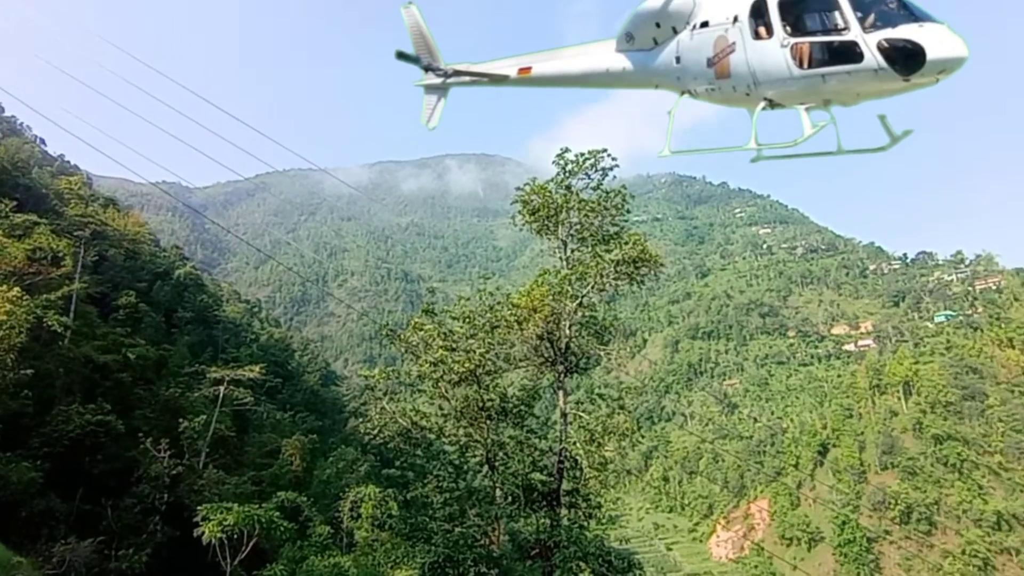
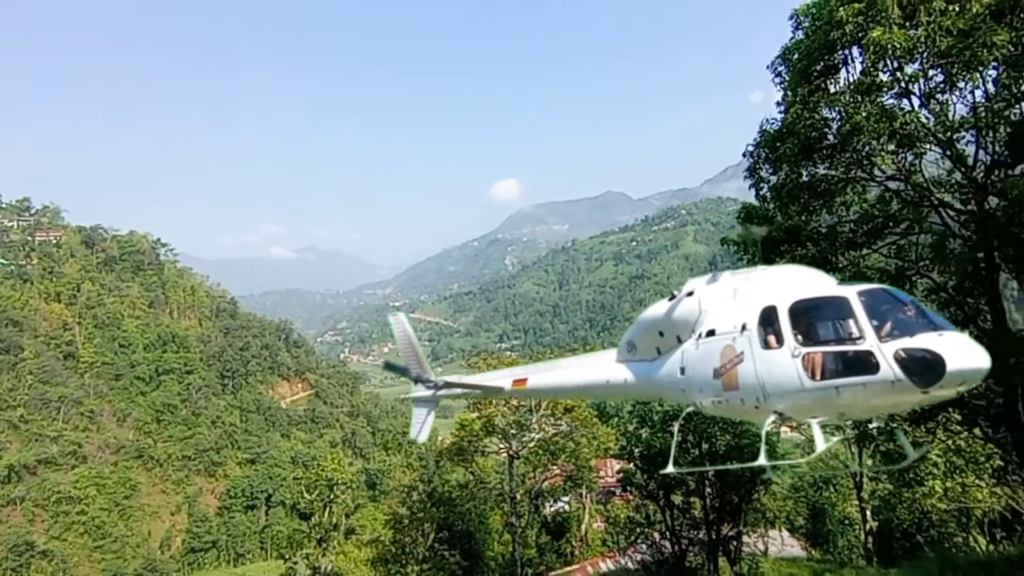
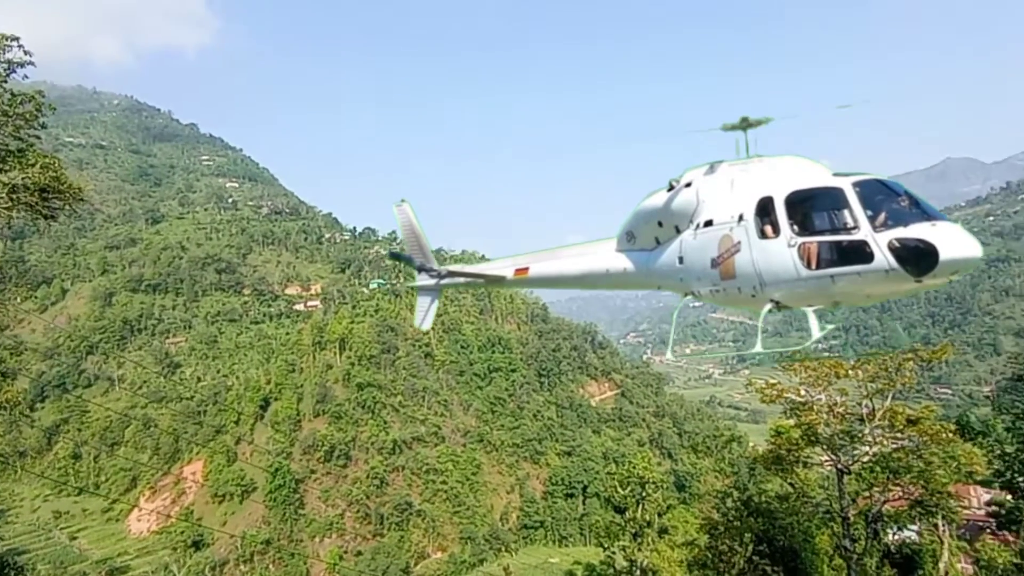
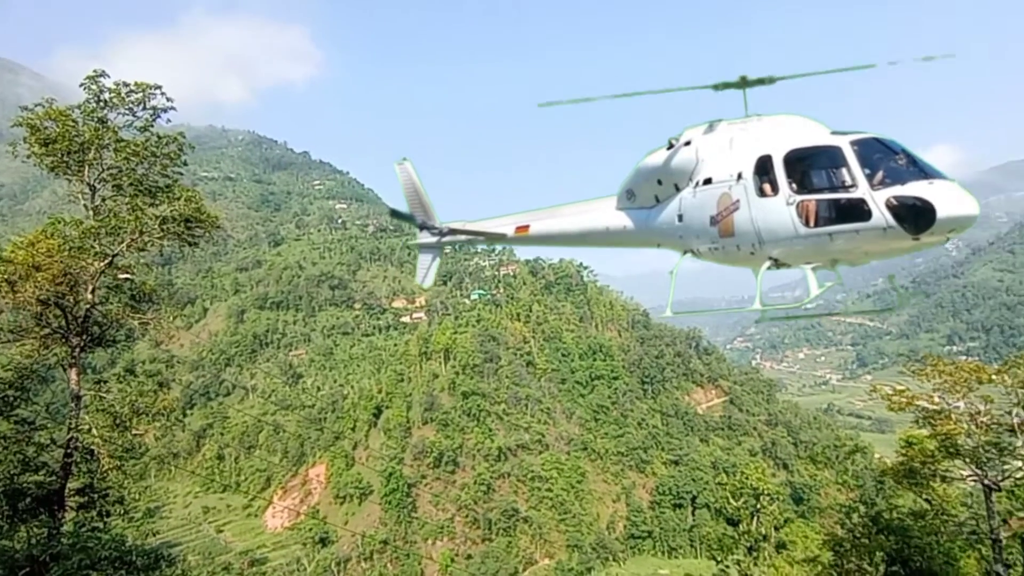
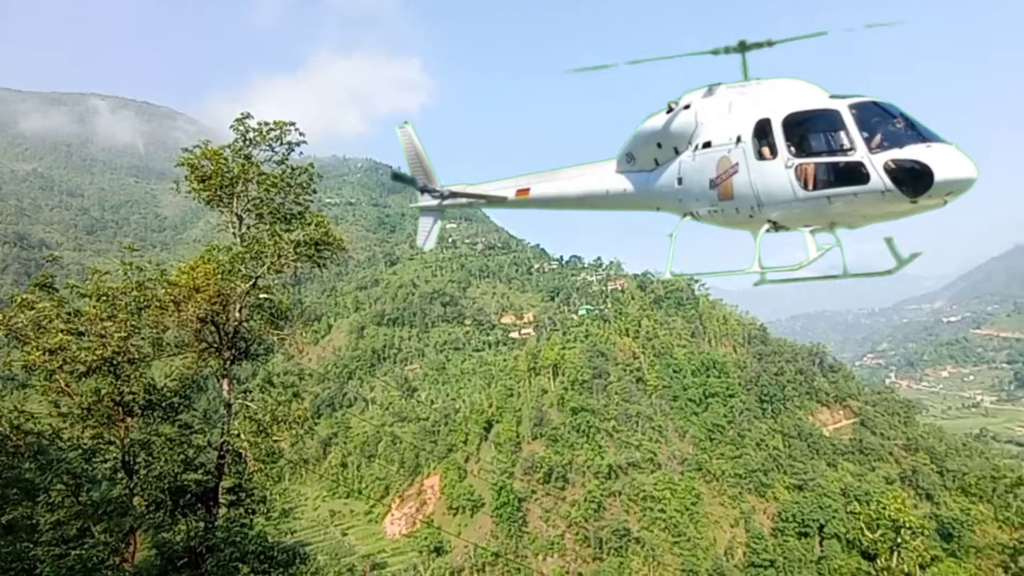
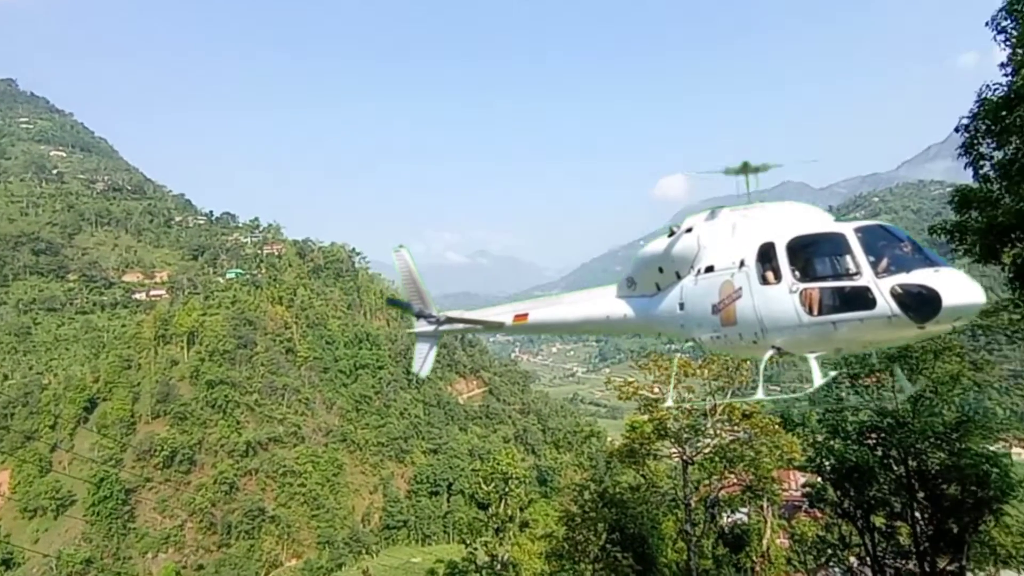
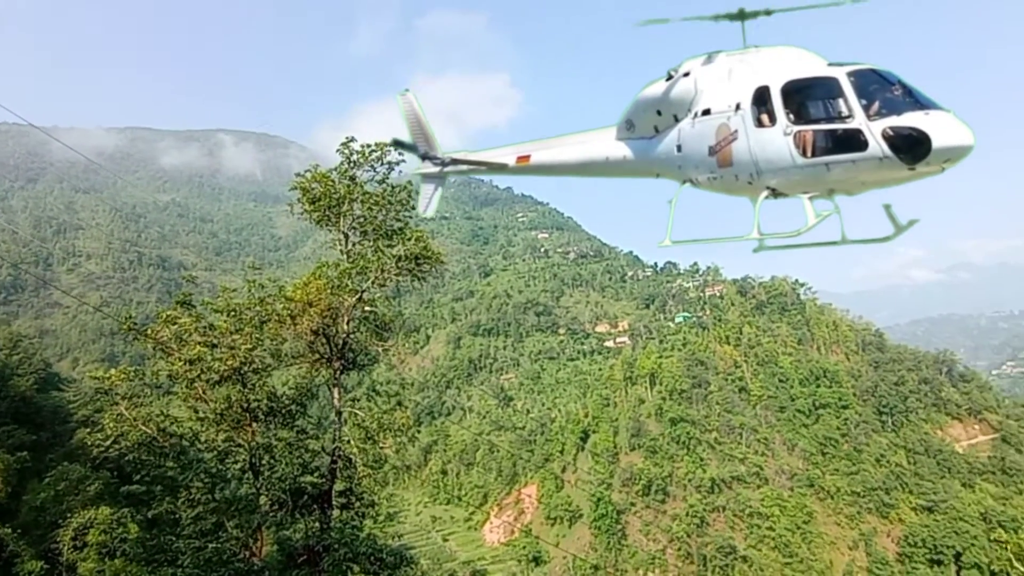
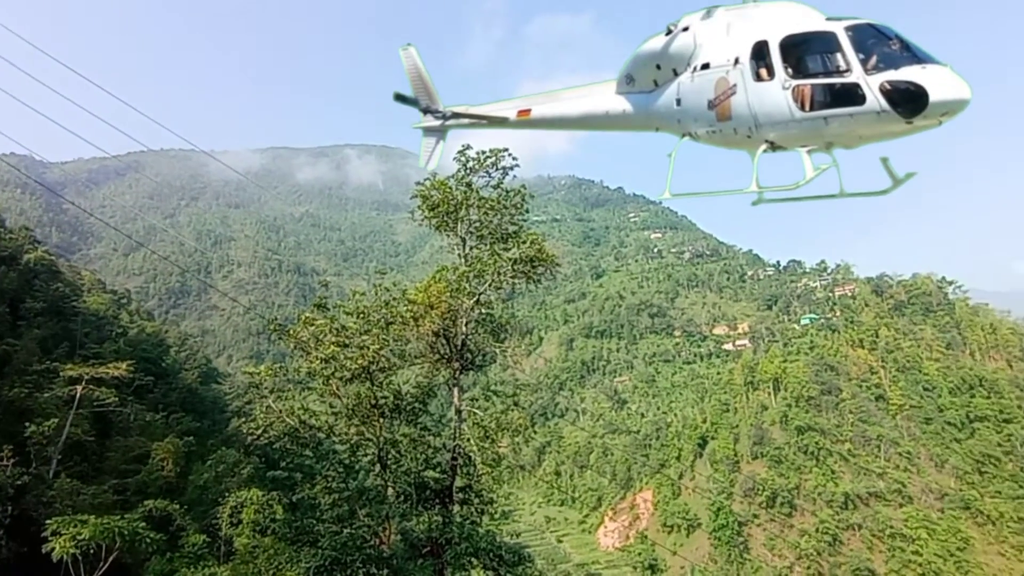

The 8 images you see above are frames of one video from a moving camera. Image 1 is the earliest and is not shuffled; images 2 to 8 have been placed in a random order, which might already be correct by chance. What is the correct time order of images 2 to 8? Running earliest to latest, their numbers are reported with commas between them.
8, 7, 5, 4, 3, 6, 2
